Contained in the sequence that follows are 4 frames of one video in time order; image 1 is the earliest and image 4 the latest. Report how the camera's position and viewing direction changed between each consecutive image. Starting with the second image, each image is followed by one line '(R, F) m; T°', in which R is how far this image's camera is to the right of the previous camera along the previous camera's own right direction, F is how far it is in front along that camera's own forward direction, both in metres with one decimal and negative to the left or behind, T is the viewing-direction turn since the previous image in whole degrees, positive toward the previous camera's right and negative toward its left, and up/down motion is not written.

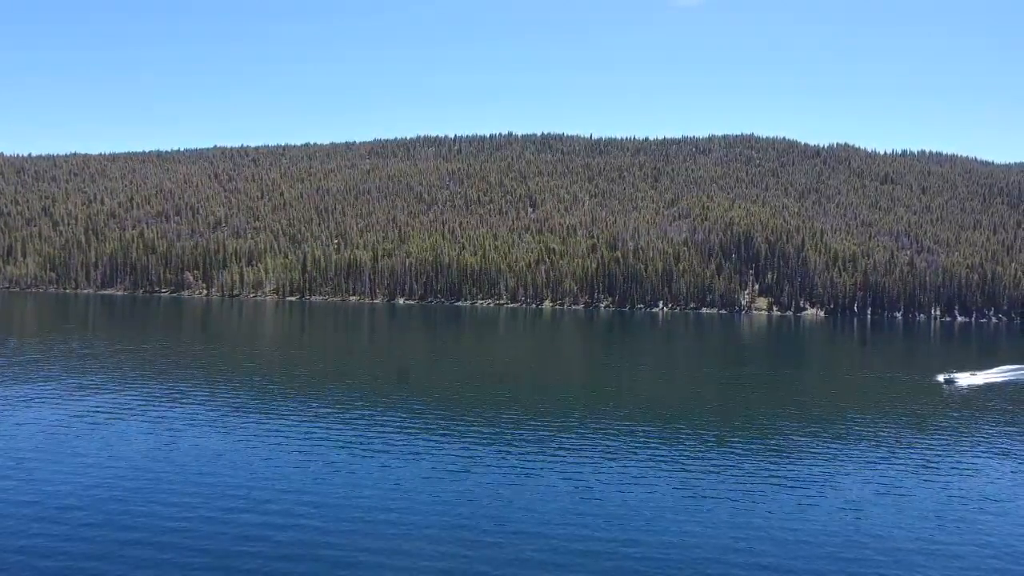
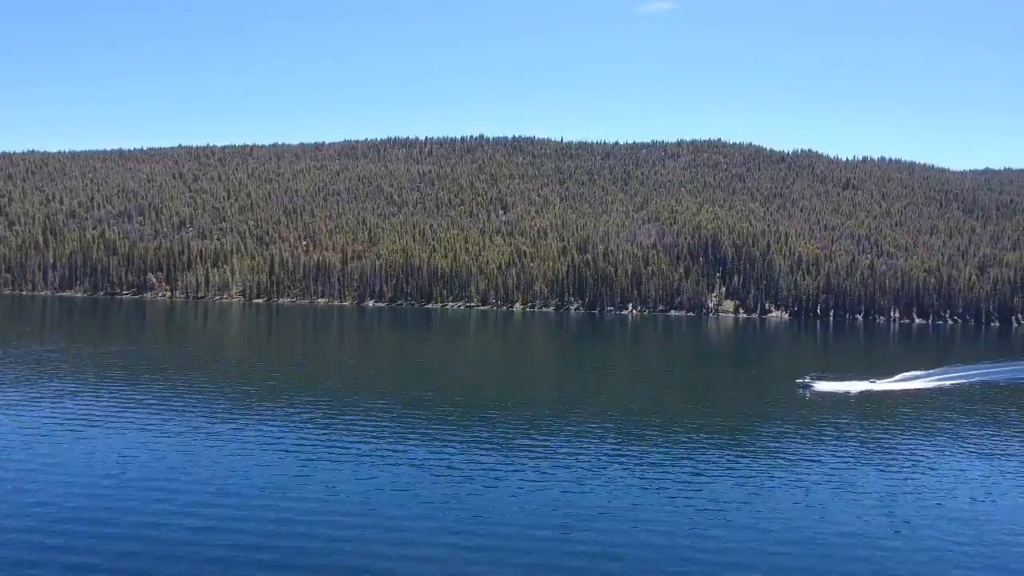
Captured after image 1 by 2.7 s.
(-0.1, -0.2) m; +3°
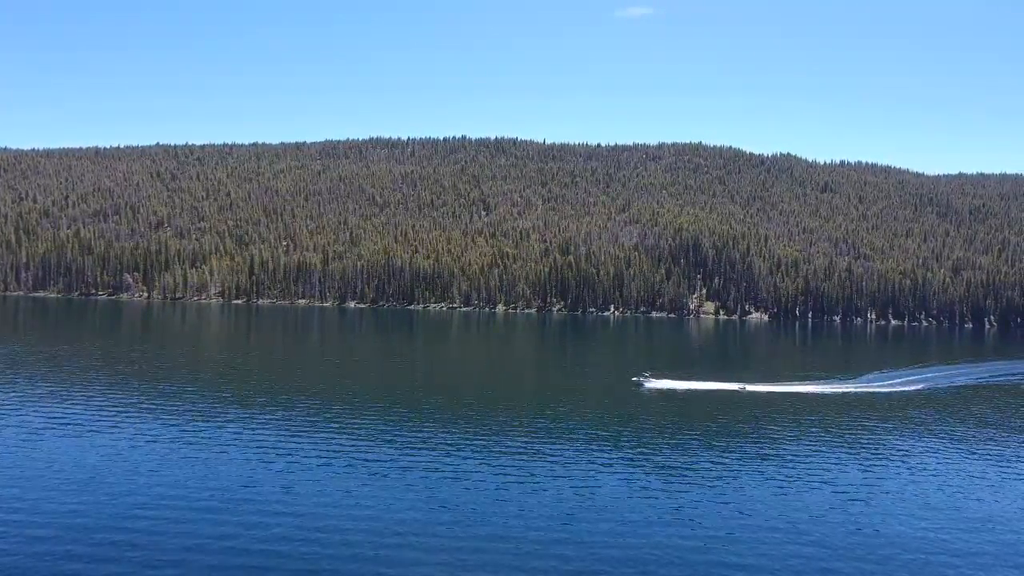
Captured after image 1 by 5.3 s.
(-0.1, +0.1) m; +2°
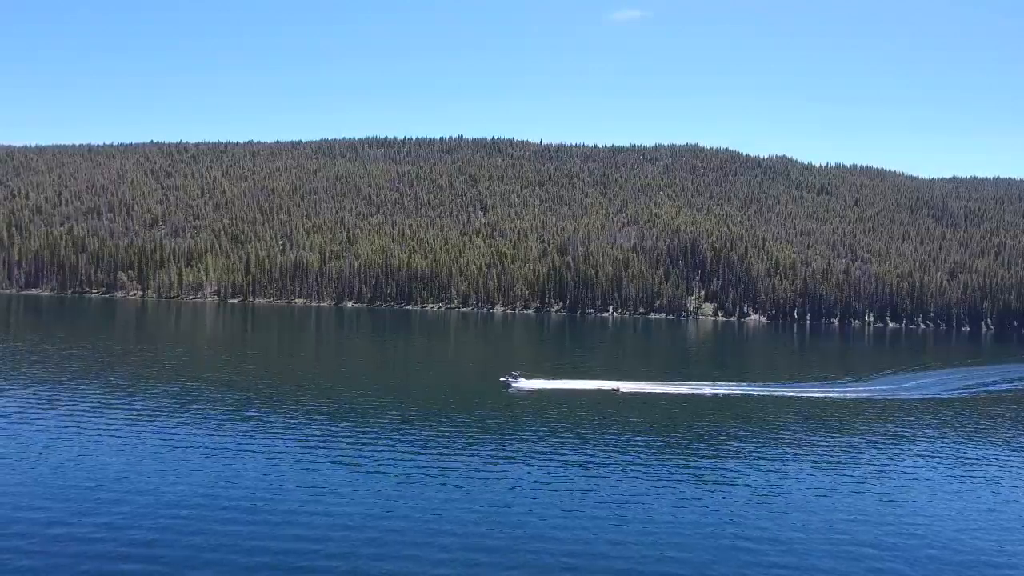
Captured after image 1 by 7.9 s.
(-1.4, +1.3) m; +1°
